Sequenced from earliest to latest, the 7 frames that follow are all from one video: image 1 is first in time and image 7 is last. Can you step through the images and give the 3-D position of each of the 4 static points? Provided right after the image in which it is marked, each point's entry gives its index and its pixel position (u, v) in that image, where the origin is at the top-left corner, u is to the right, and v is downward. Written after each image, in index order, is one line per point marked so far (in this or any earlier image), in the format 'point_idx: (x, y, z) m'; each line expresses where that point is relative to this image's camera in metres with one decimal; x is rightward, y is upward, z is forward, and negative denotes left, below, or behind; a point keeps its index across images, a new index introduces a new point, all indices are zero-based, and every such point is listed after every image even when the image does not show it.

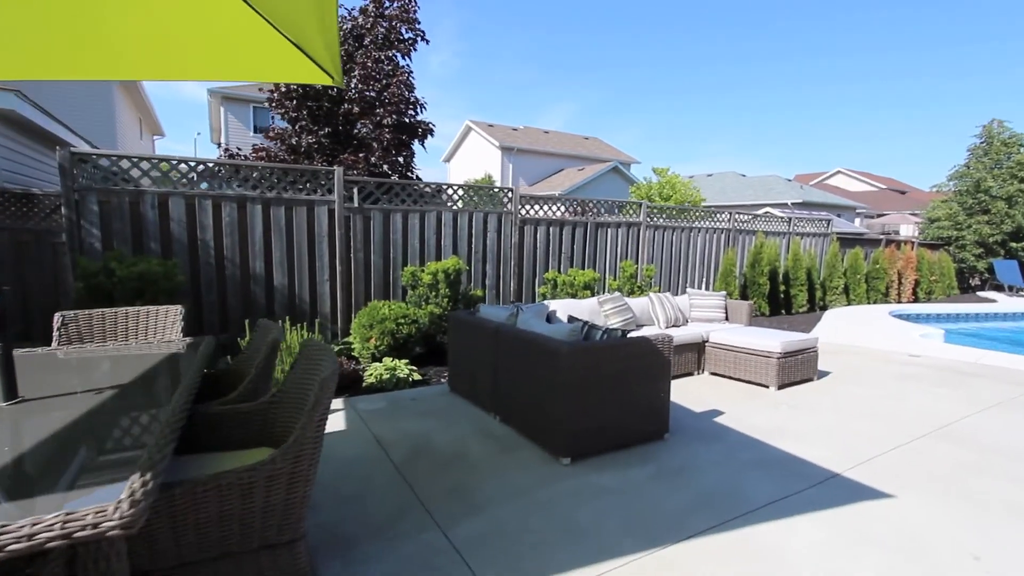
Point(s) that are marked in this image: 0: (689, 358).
0: (+1.6, -0.6, +4.5) m
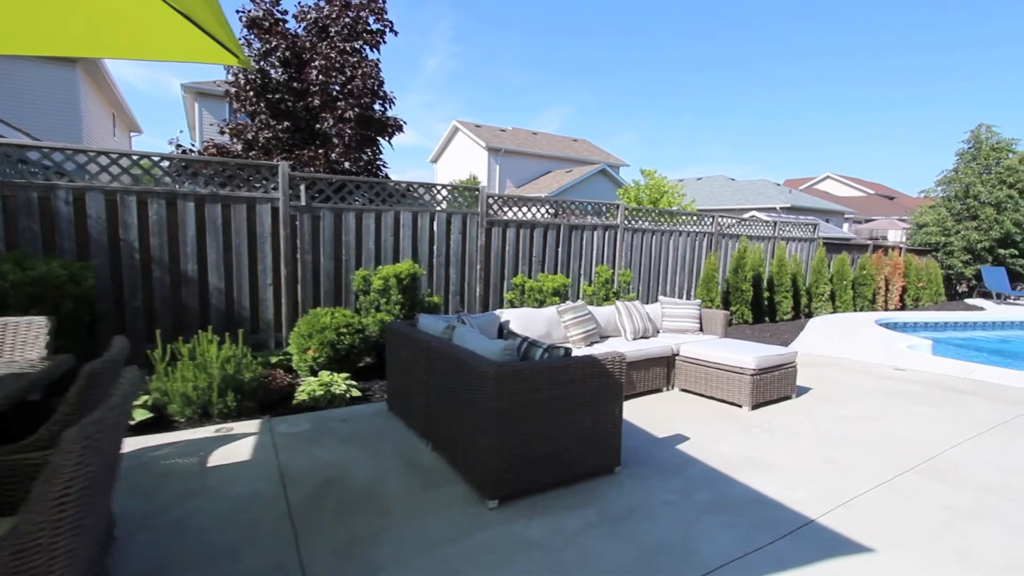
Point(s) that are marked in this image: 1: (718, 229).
0: (+1.2, -0.7, +4.1) m
1: (+3.5, +1.0, +8.5) m
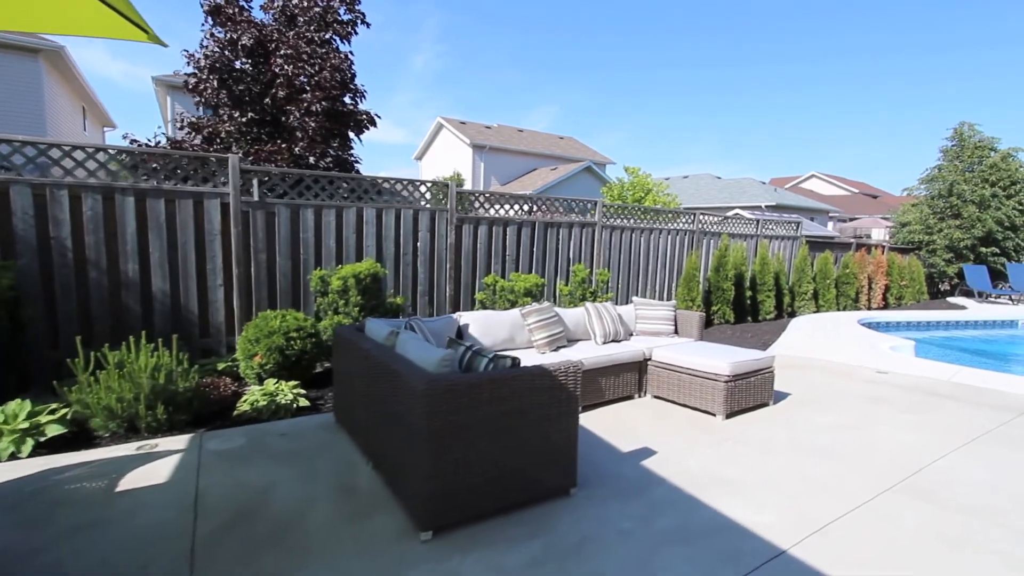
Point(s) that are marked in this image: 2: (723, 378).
0: (+0.9, -0.7, +3.8) m
1: (+3.1, +1.0, +8.4) m
2: (+1.4, -0.6, +3.4) m
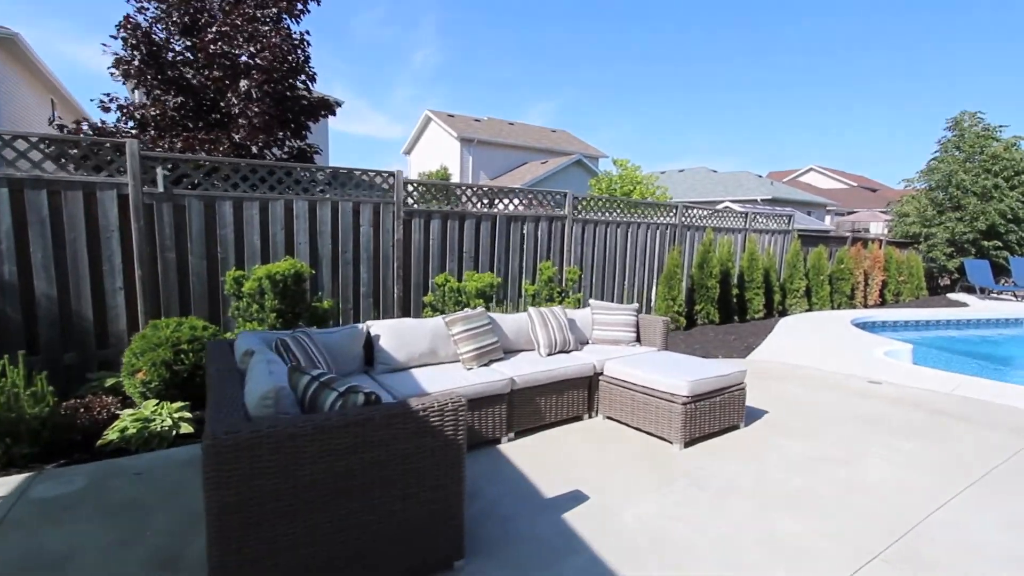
0: (+0.4, -0.7, +3.3) m
1: (+2.6, +1.1, +7.8) m
2: (+1.0, -0.6, +2.9) m
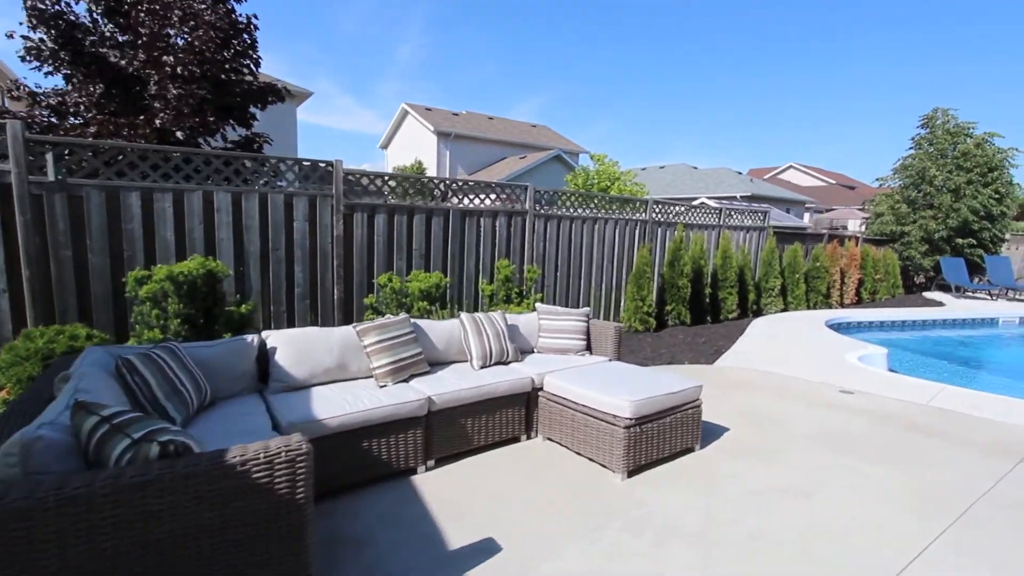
0: (0.0, -0.7, +2.9) m
1: (+2.1, +1.1, +7.4) m
2: (+0.5, -0.7, +2.5) m
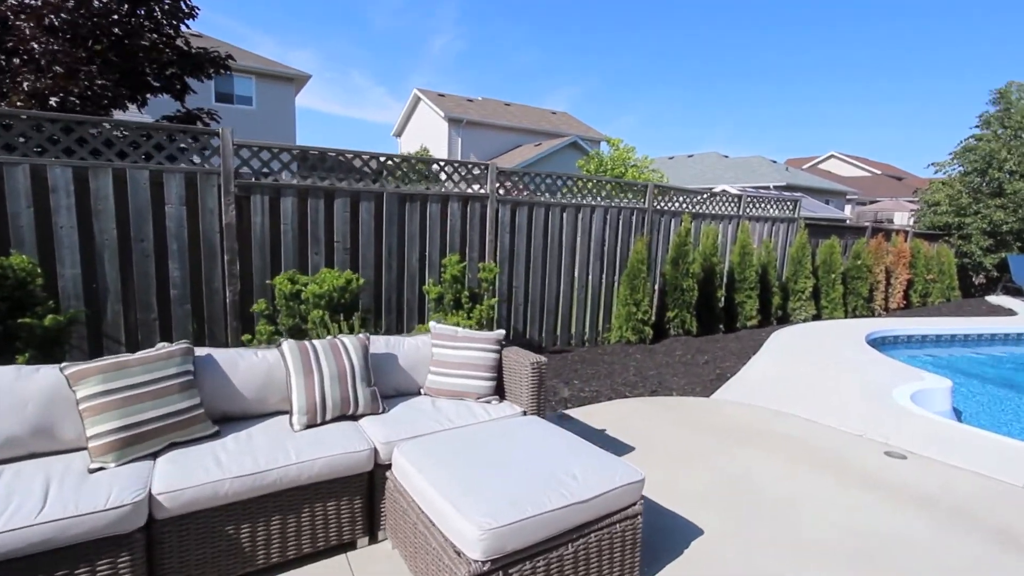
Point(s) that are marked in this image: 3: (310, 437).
0: (-0.7, -0.8, +1.8) m
1: (+1.7, +1.0, +6.2) m
2: (-0.1, -0.7, +1.4) m
3: (-0.7, -0.6, +1.9) m
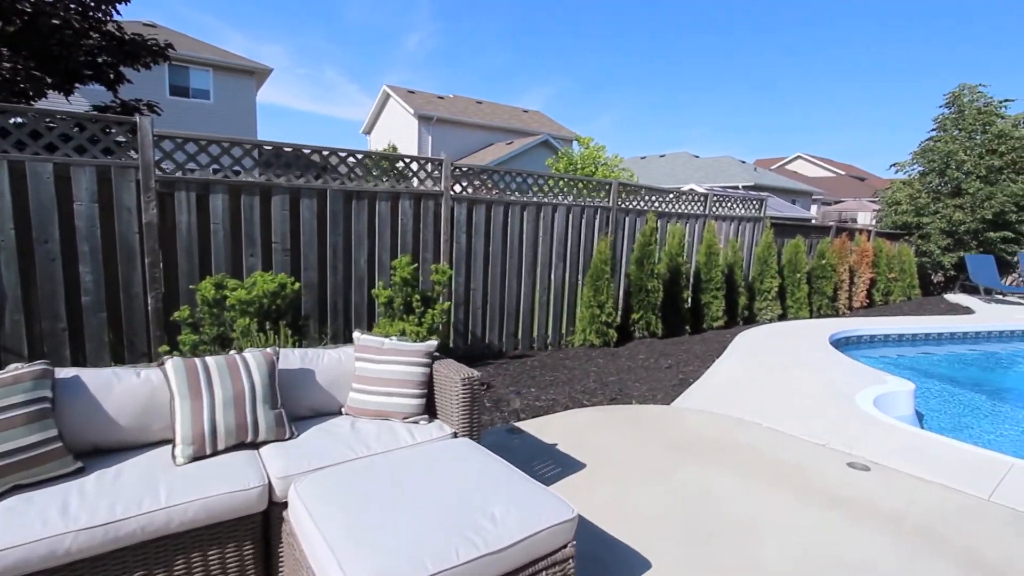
0: (-0.9, -0.8, +1.5) m
1: (+1.3, +1.0, +6.0) m
2: (-0.3, -0.8, +1.1) m
3: (-1.0, -0.6, +1.6) m
